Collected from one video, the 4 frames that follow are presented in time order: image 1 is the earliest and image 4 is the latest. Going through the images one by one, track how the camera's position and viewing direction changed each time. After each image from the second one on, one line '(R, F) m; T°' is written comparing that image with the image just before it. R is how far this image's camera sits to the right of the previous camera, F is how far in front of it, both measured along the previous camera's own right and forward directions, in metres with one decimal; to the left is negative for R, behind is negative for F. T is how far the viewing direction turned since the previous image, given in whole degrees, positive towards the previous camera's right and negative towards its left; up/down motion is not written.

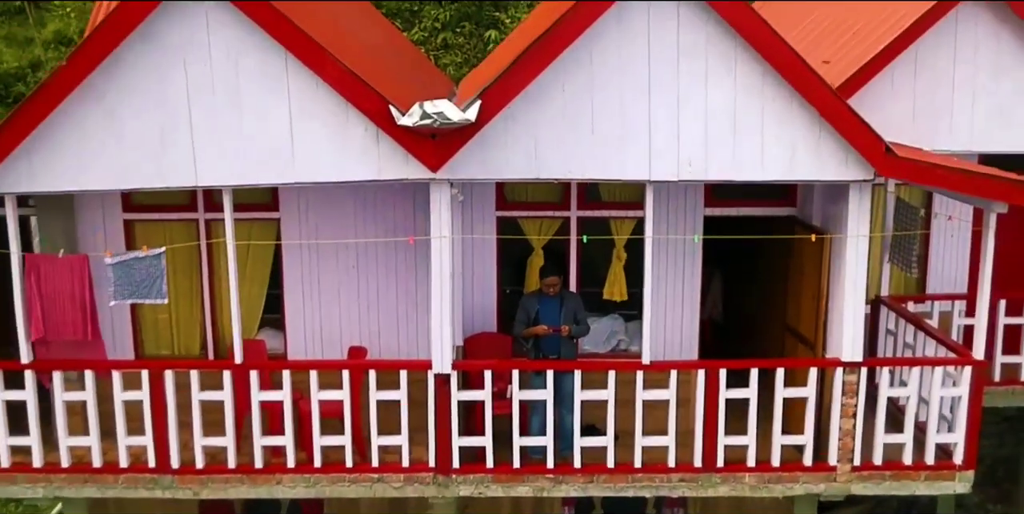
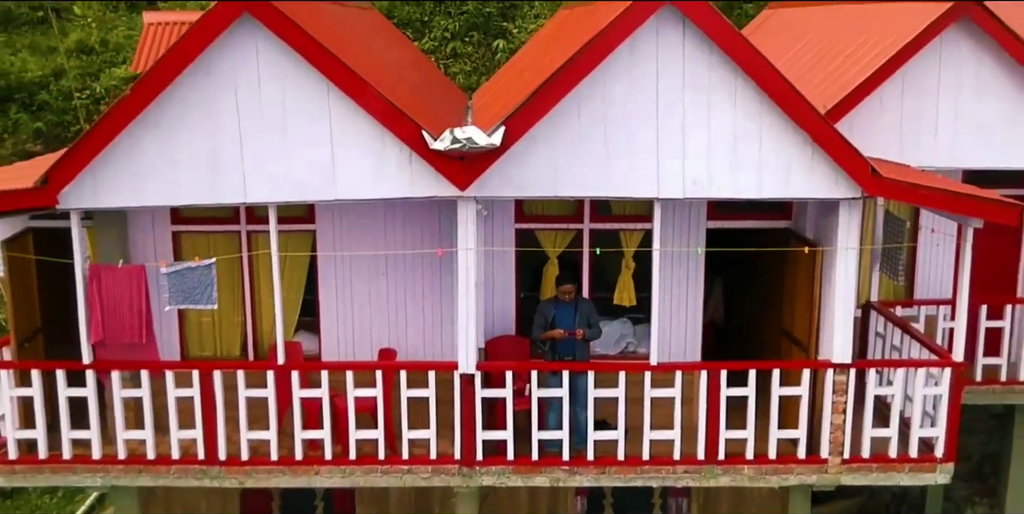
(-0.1, -0.5) m; 0°
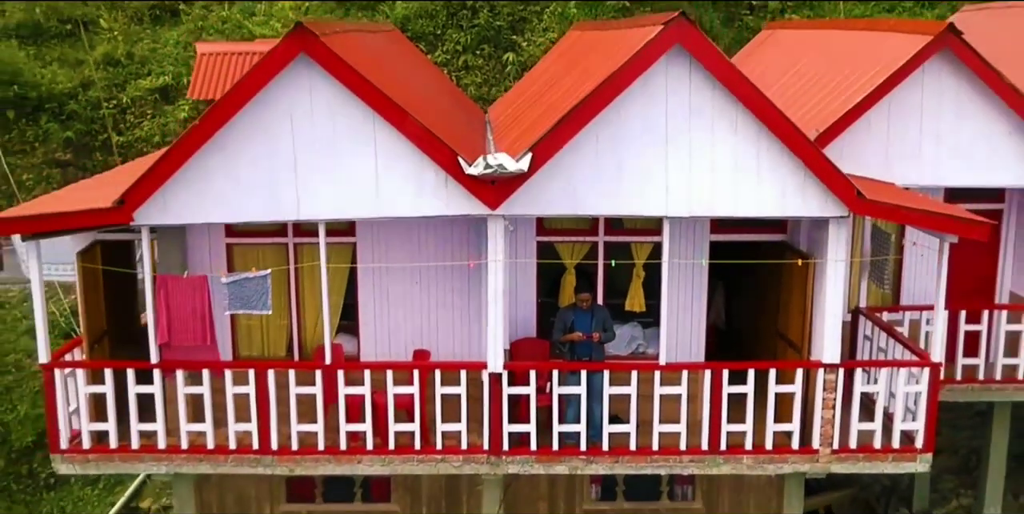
(-0.1, -0.7) m; 0°
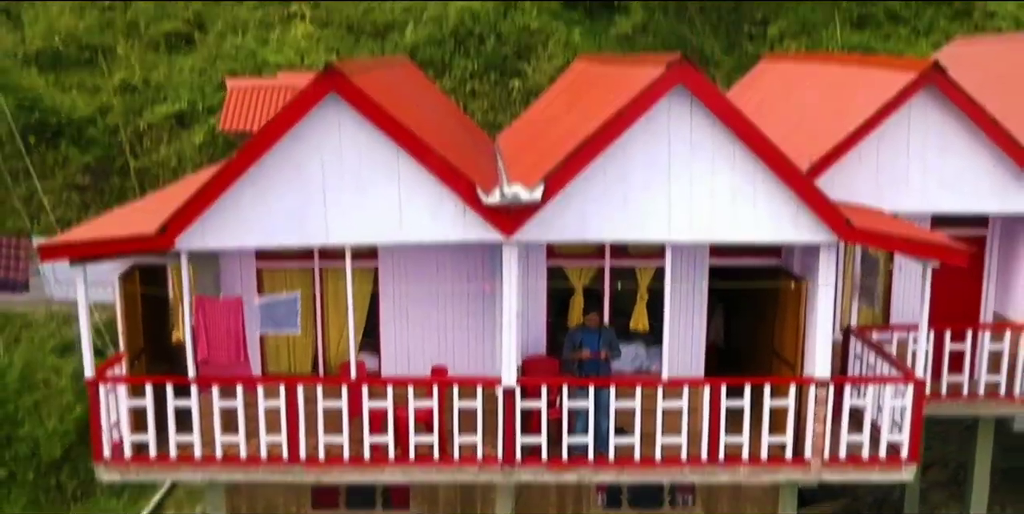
(-0.1, -0.5) m; 0°
